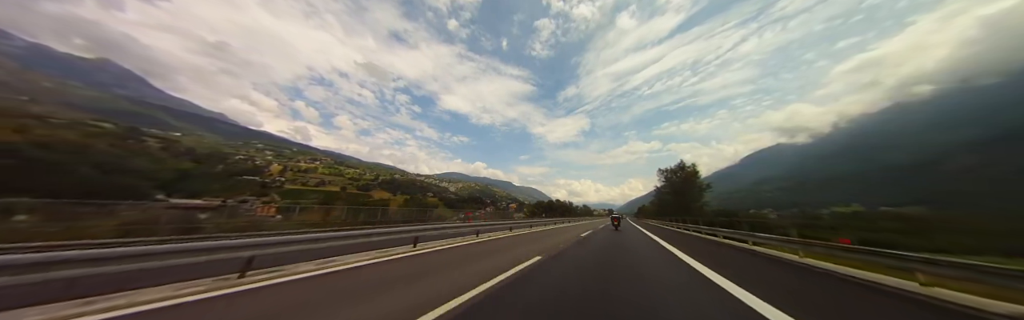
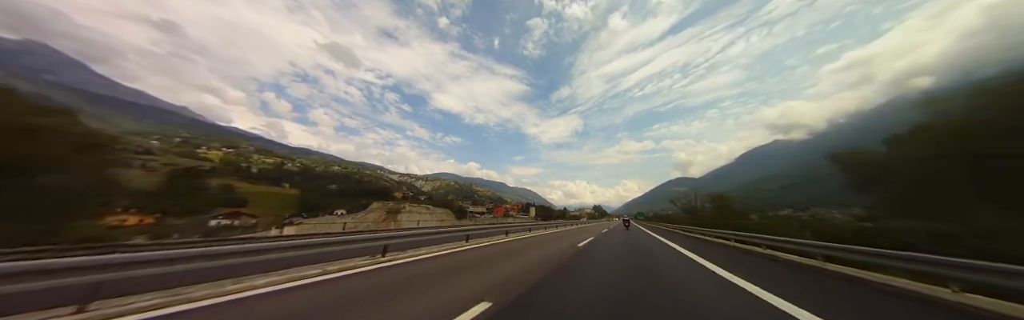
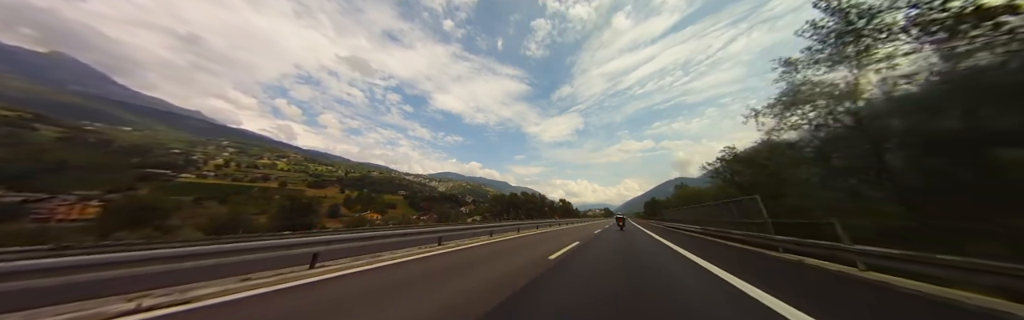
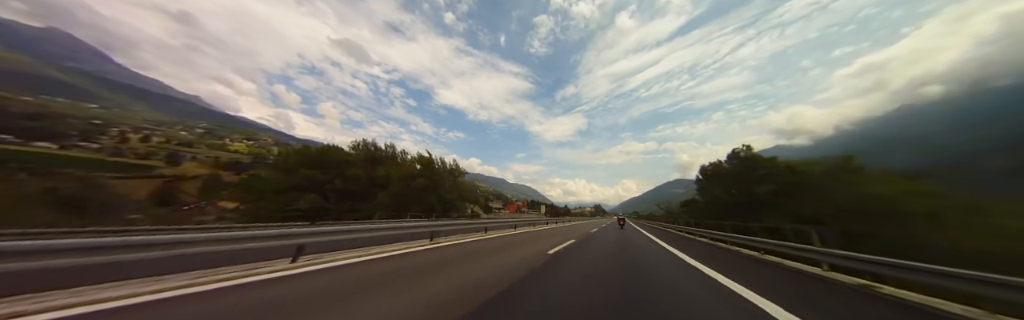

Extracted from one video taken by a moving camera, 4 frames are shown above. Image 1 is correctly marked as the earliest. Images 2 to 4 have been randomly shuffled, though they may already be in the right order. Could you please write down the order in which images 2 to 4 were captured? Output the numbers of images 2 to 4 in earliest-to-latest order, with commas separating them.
3, 4, 2
